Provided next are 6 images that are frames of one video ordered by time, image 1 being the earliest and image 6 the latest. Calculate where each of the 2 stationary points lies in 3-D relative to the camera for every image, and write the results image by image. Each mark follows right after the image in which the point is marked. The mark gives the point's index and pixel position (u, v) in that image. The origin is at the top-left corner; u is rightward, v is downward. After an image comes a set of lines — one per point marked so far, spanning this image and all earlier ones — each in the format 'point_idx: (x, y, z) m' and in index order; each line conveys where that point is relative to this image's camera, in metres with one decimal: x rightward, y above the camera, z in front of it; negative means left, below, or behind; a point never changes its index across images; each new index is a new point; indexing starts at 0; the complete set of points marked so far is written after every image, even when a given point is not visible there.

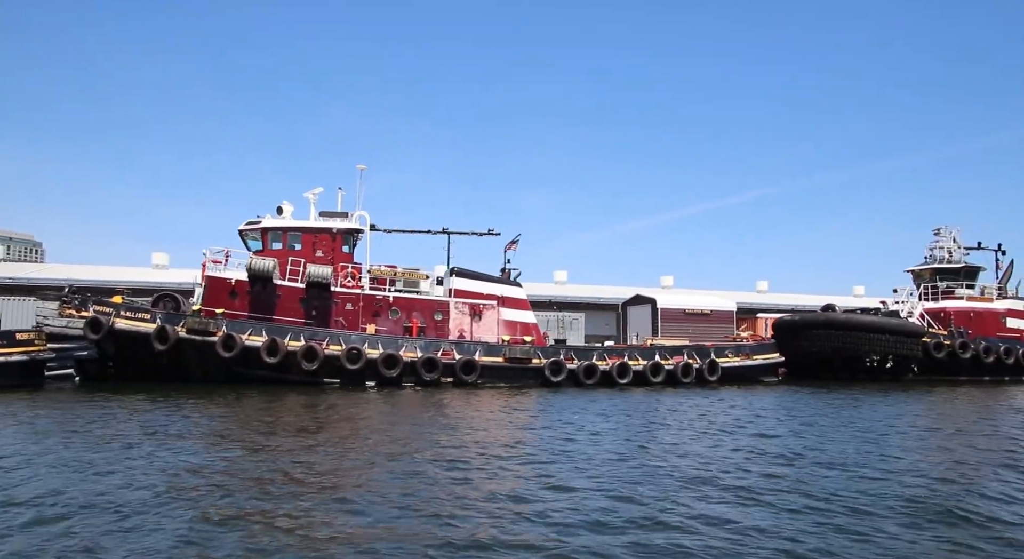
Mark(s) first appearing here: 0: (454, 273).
0: (-1.5, +0.2, +19.2) m
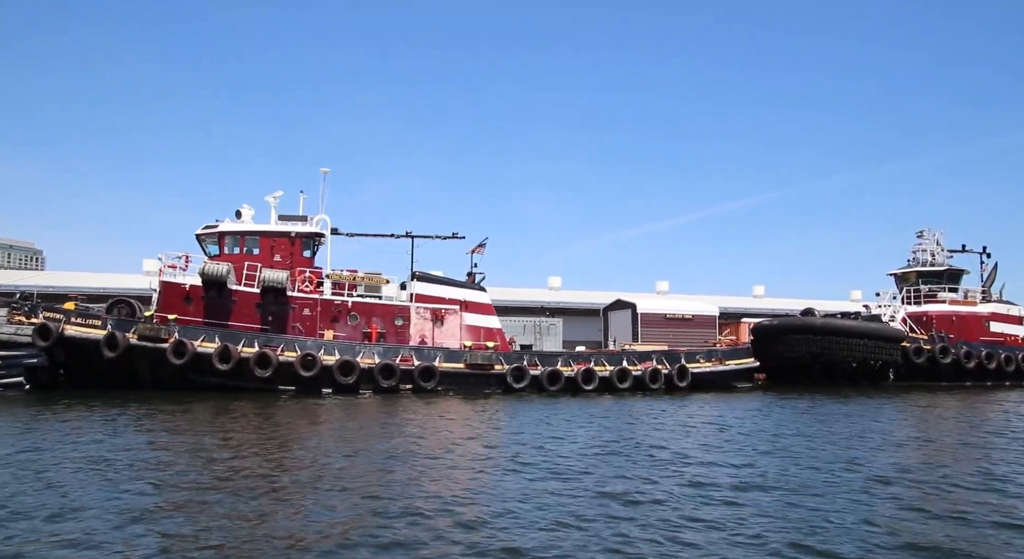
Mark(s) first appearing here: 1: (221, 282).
0: (-2.4, 0.0, +18.8) m
1: (-6.6, -0.1, +17.4) m
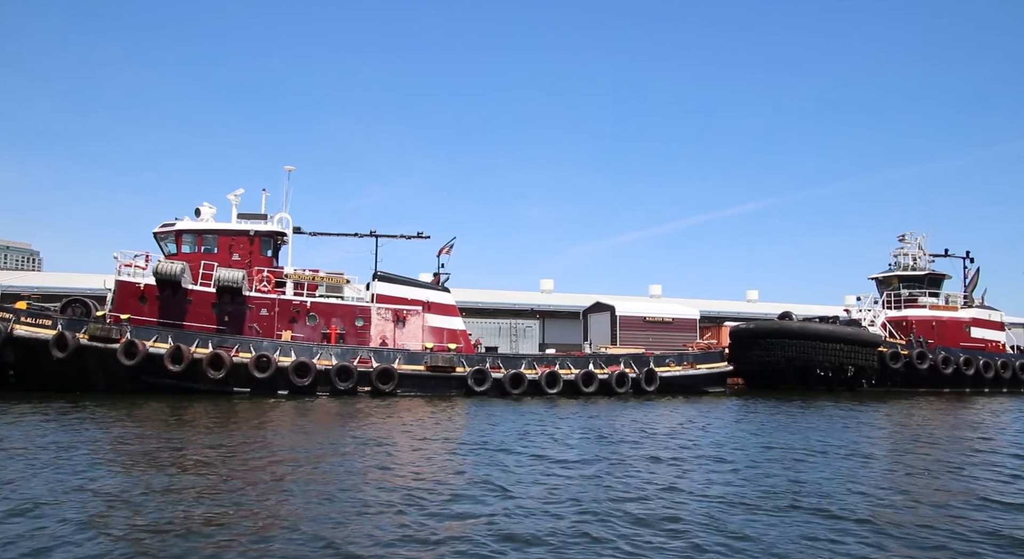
0: (-3.2, 0.0, +18.4) m
1: (-7.5, 0.0, +17.0) m
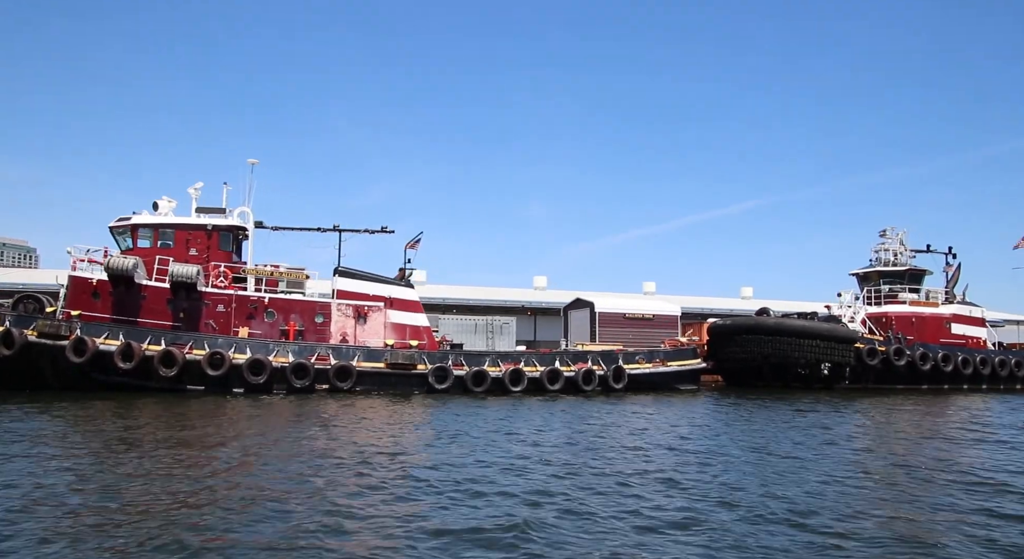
0: (-4.1, +0.1, +18.0) m
1: (-8.3, +0.1, +16.6) m
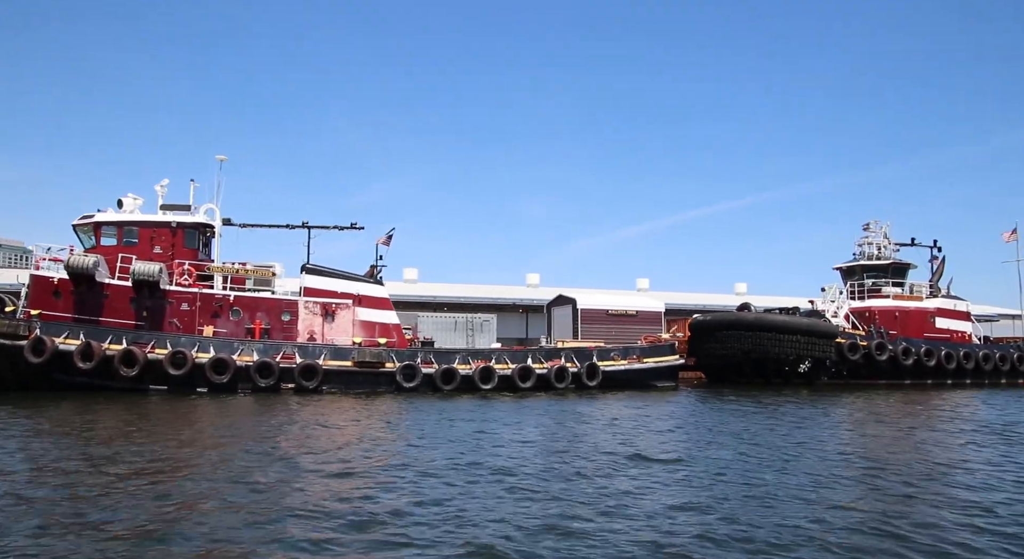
0: (-4.8, +0.2, +17.7) m
1: (-9.0, +0.1, +16.3) m
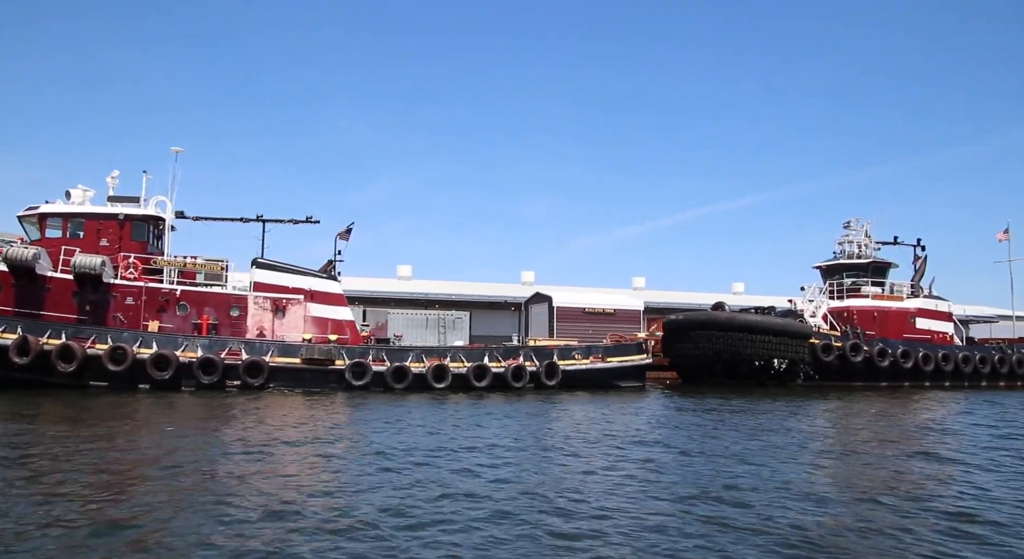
0: (-5.7, +0.3, +17.2) m
1: (-10.0, +0.2, +15.9) m
